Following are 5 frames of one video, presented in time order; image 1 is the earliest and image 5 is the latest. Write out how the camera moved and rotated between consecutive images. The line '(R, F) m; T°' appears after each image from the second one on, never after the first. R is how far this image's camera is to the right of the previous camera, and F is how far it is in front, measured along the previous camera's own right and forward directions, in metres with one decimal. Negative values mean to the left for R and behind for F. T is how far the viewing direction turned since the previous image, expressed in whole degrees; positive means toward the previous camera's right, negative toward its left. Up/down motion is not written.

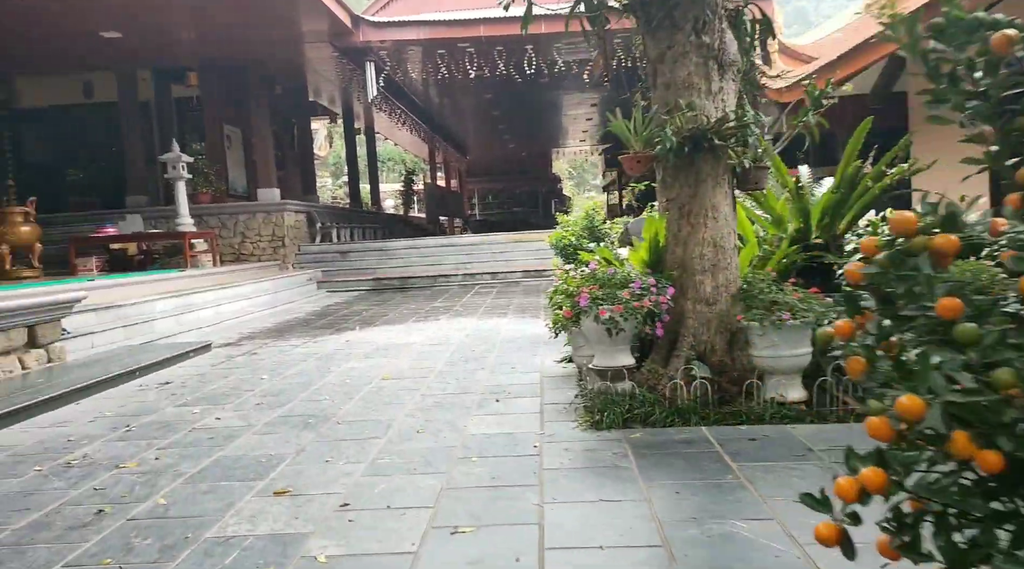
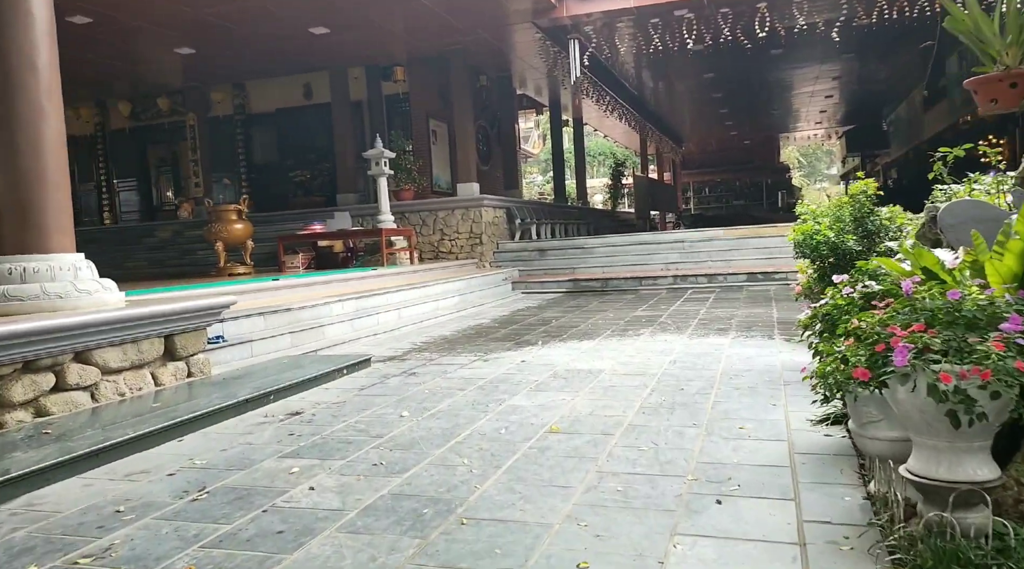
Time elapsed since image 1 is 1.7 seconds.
(0.0, +1.2) m; -15°
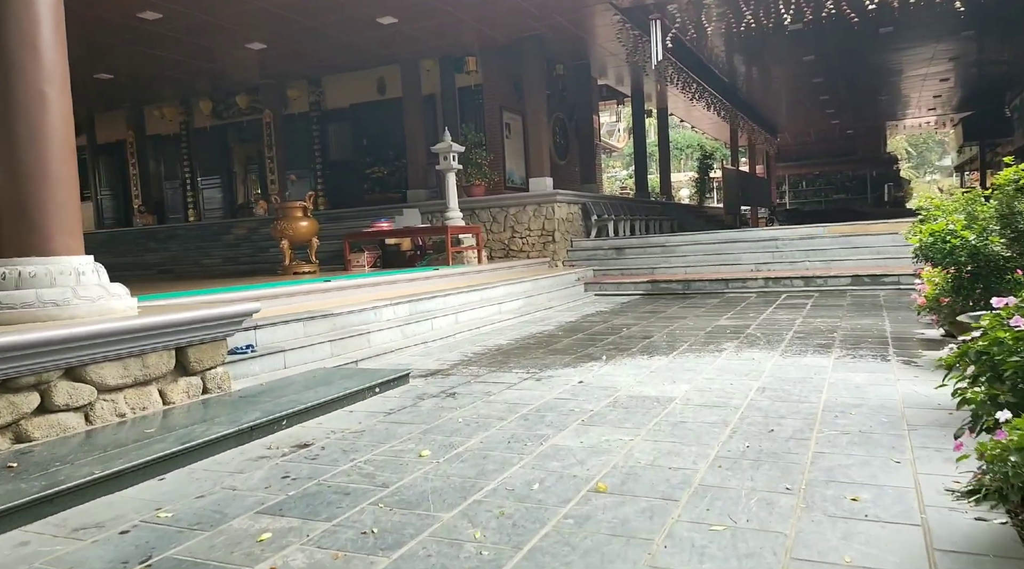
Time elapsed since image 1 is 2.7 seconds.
(+0.1, +0.6) m; -6°
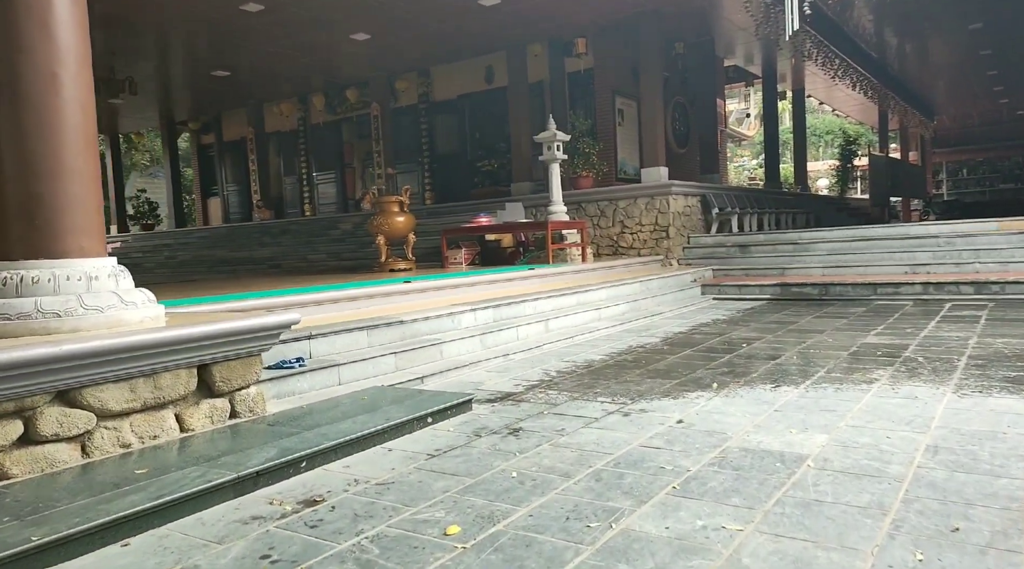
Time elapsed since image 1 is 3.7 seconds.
(+0.2, +0.8) m; -9°
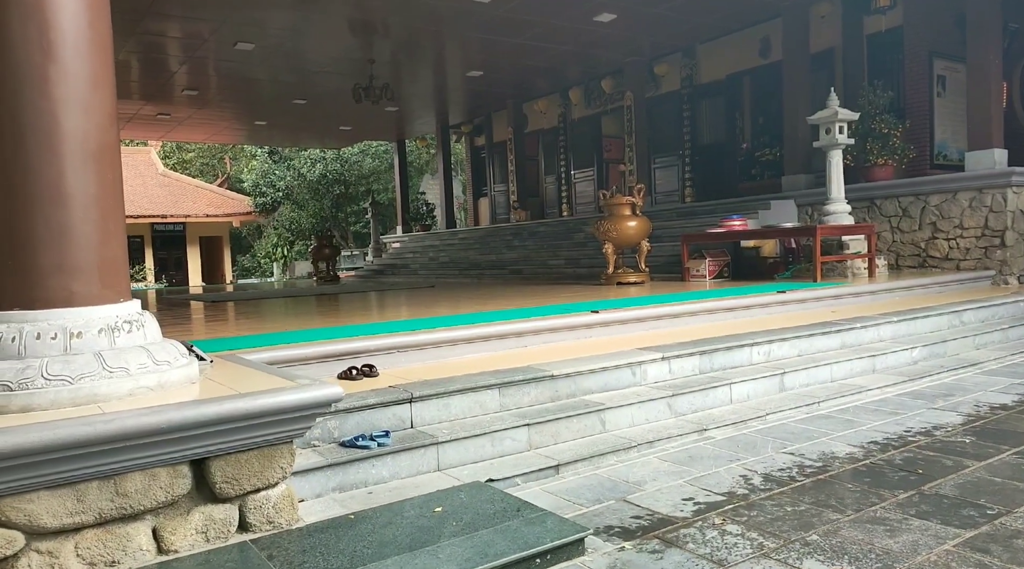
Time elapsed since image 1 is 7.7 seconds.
(+0.4, +1.4) m; -21°
